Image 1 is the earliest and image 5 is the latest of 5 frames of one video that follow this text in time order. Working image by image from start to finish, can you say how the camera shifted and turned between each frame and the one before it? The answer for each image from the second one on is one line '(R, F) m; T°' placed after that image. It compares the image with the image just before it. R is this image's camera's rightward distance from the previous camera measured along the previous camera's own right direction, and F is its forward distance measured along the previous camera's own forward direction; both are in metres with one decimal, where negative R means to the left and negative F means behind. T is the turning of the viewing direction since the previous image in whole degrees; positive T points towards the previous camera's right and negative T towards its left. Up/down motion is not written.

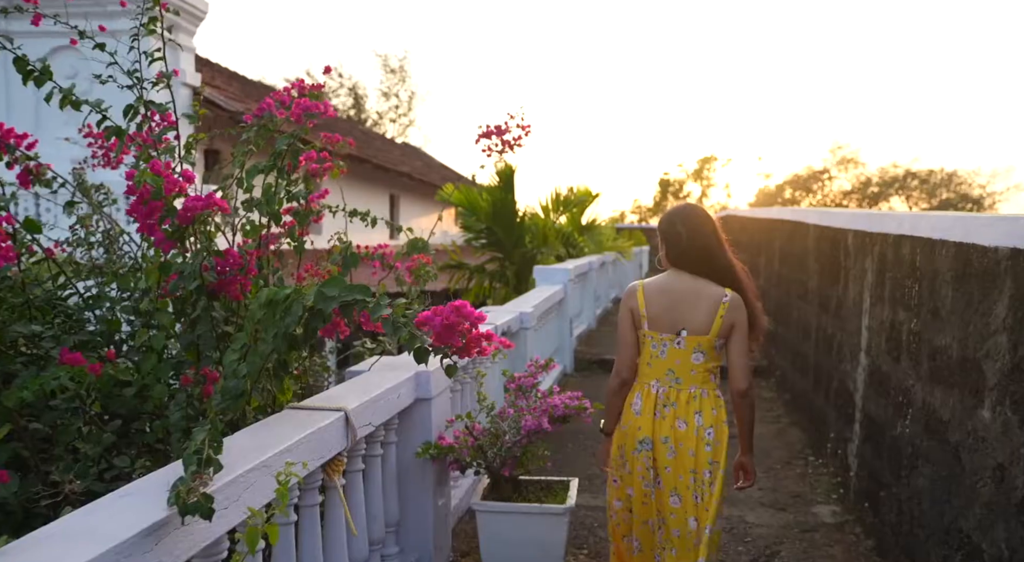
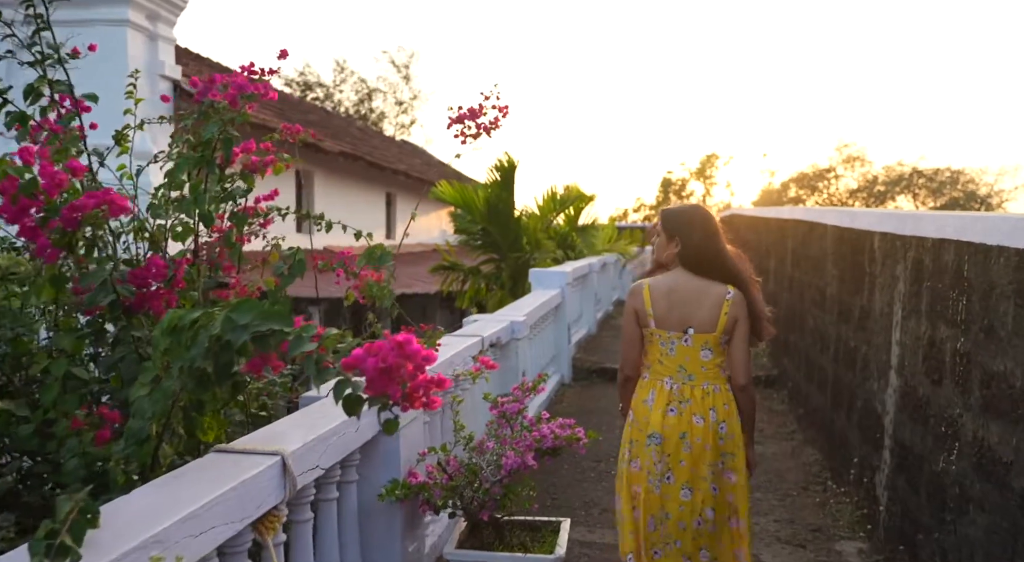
(+0.1, +0.5) m; 0°
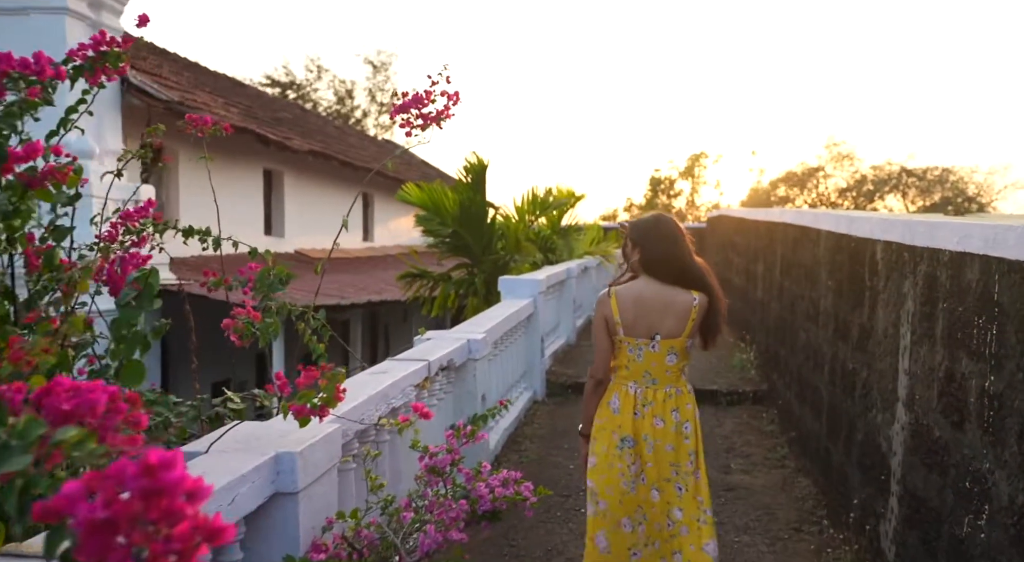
(+0.2, +0.6) m; +1°
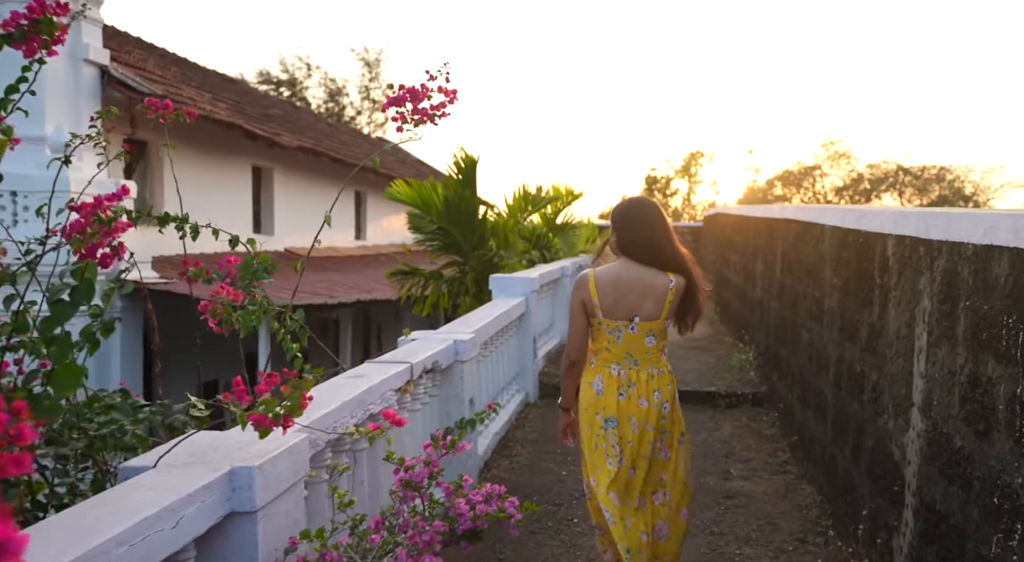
(0.0, +0.3) m; 0°
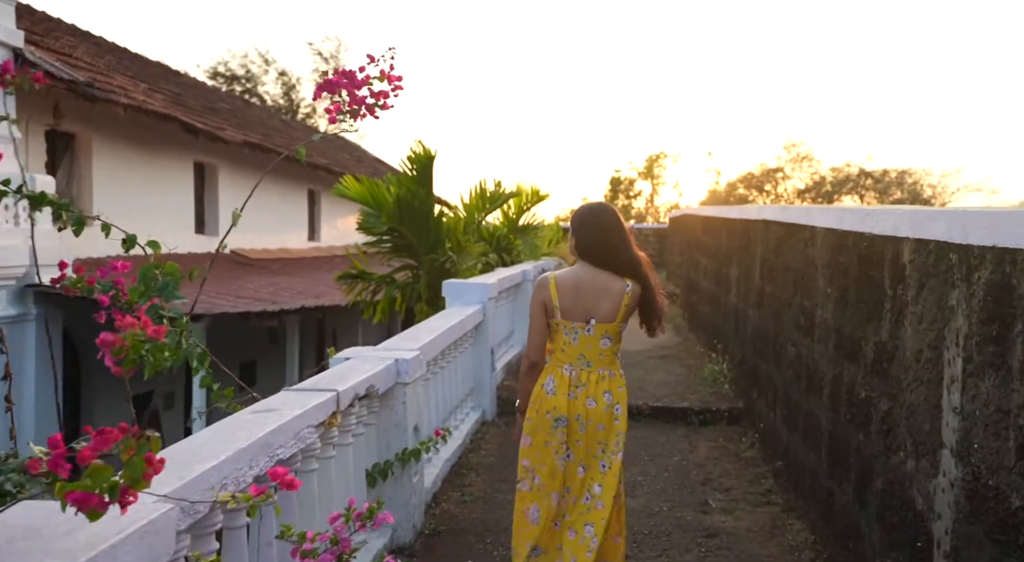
(+0.1, +0.7) m; +2°
